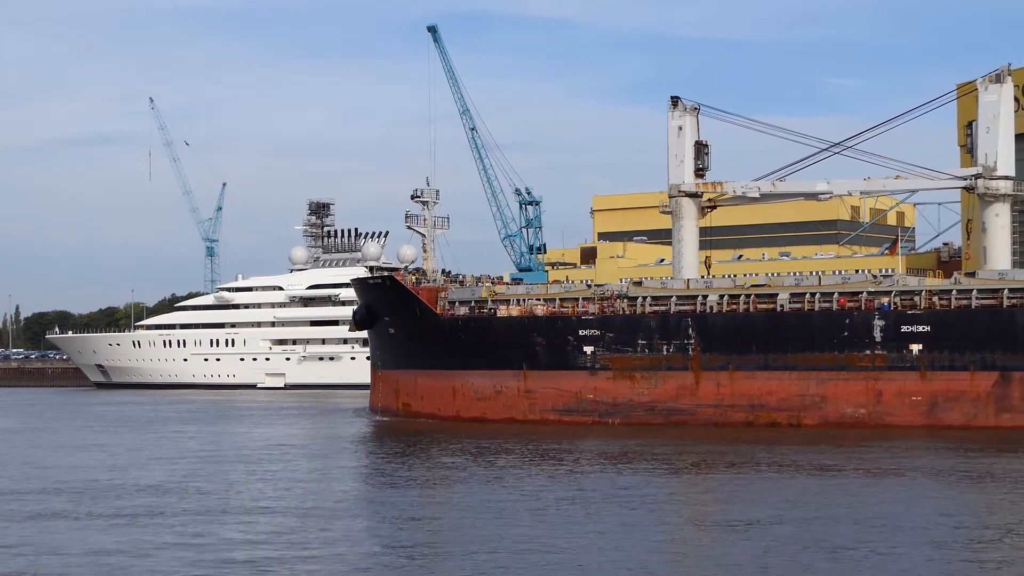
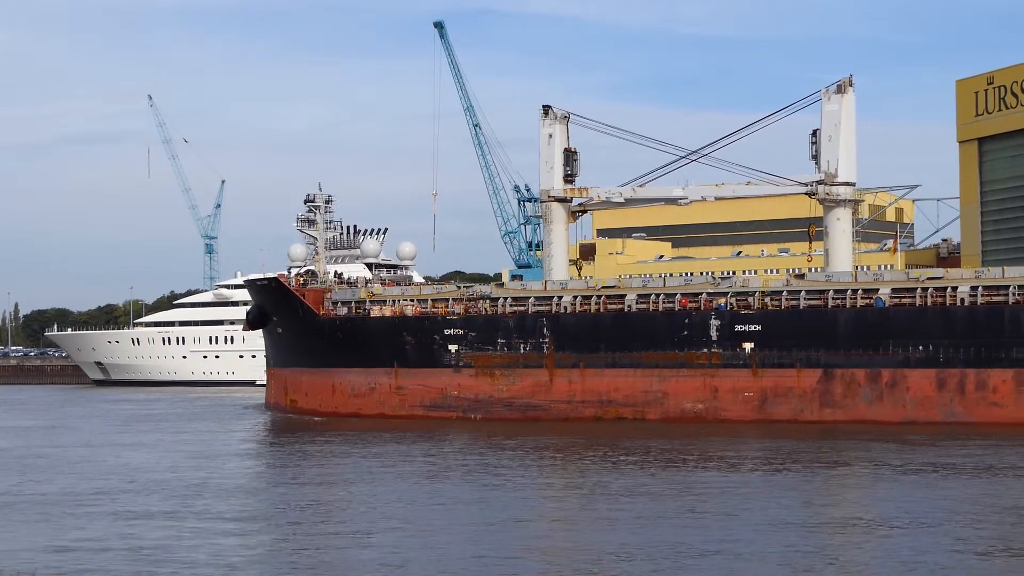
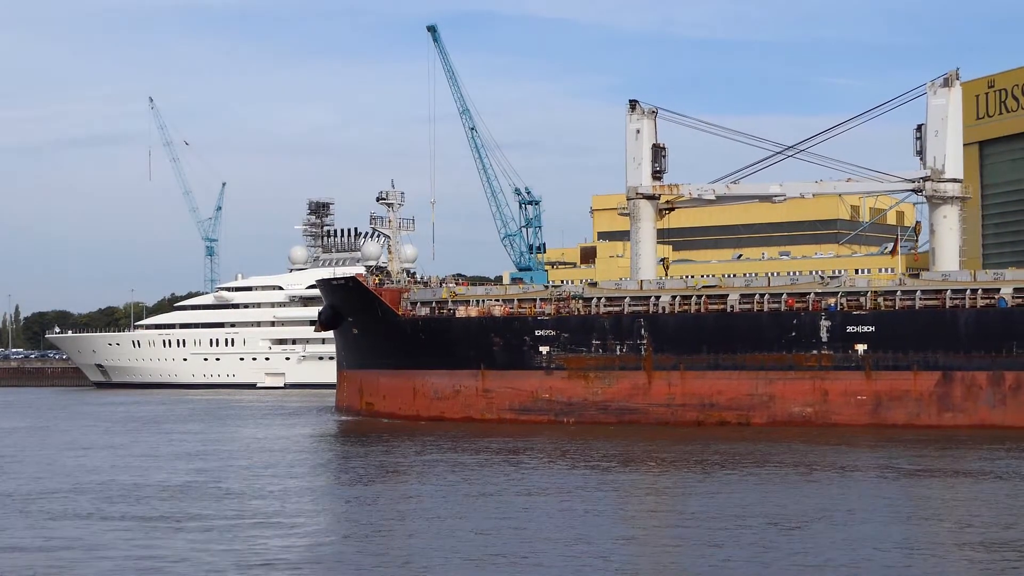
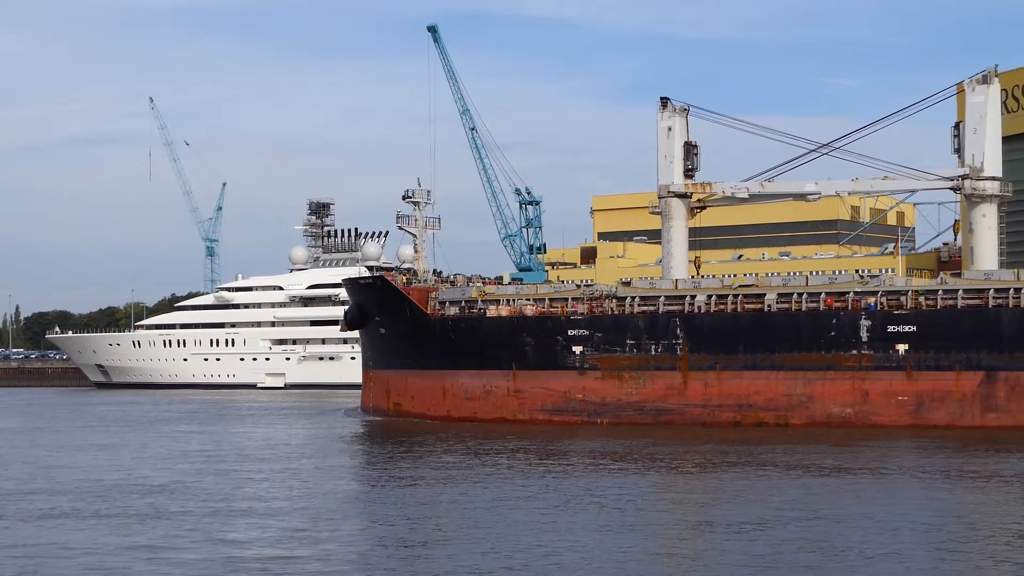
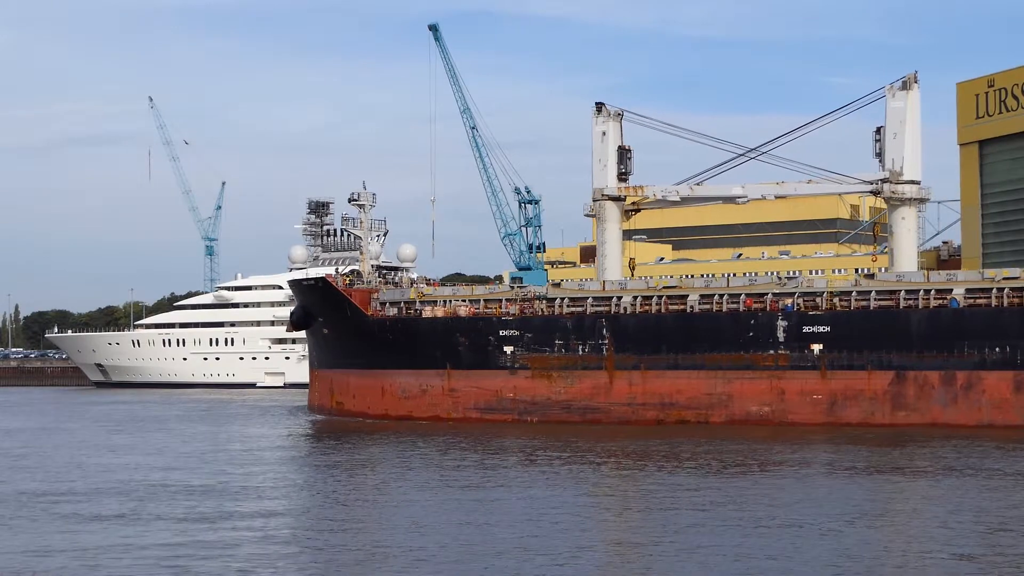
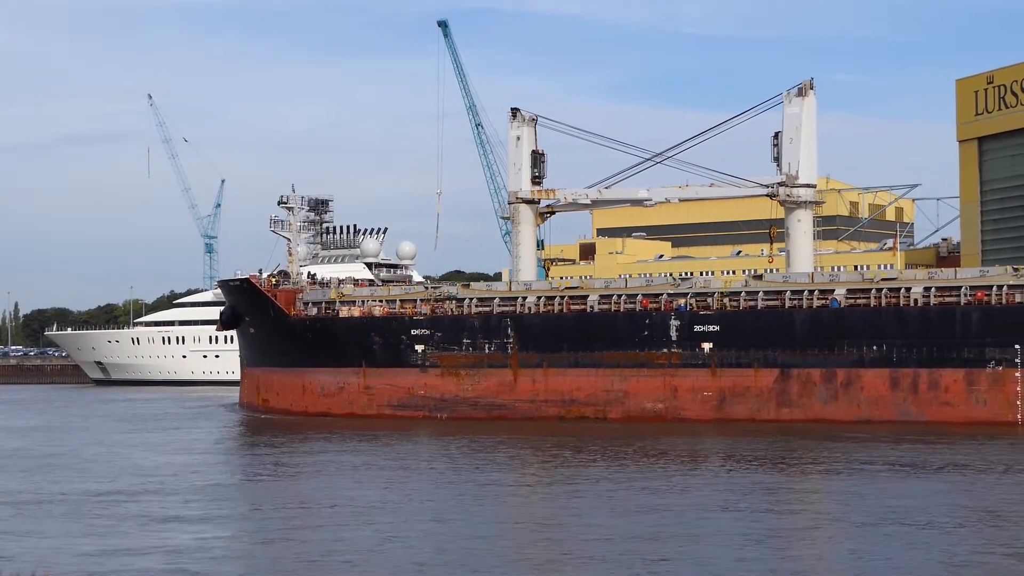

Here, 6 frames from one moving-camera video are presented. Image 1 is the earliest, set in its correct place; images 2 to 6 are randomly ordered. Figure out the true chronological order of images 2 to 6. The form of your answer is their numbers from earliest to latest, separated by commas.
4, 3, 5, 2, 6
